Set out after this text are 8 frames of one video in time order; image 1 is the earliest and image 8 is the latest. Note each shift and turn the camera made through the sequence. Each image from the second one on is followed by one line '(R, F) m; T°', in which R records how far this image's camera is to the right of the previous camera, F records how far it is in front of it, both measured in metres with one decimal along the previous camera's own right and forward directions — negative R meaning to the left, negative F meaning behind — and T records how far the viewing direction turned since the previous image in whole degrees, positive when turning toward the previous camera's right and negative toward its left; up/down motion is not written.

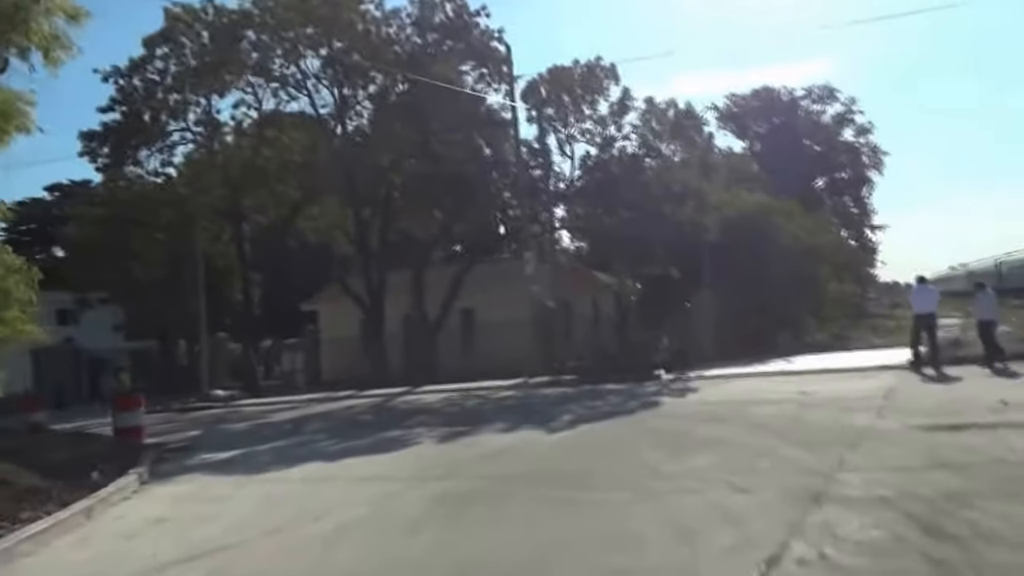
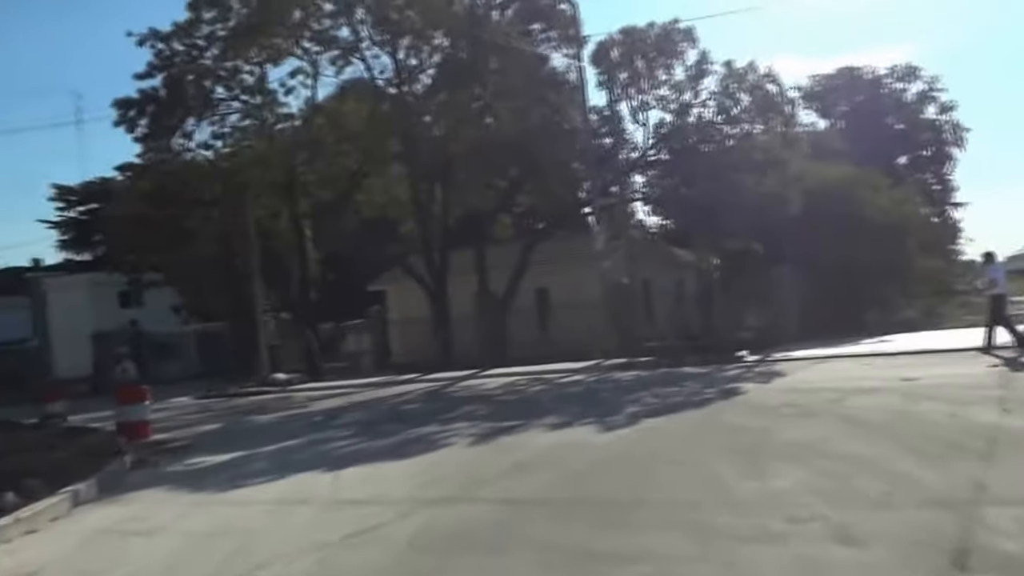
(+0.7, +3.1) m; -5°
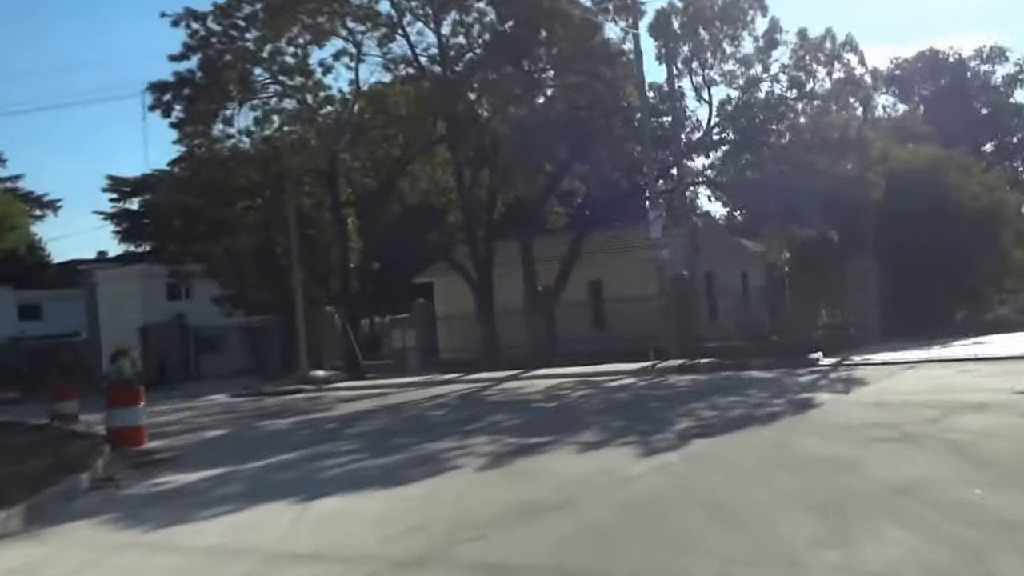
(+0.7, +3.1) m; -4°
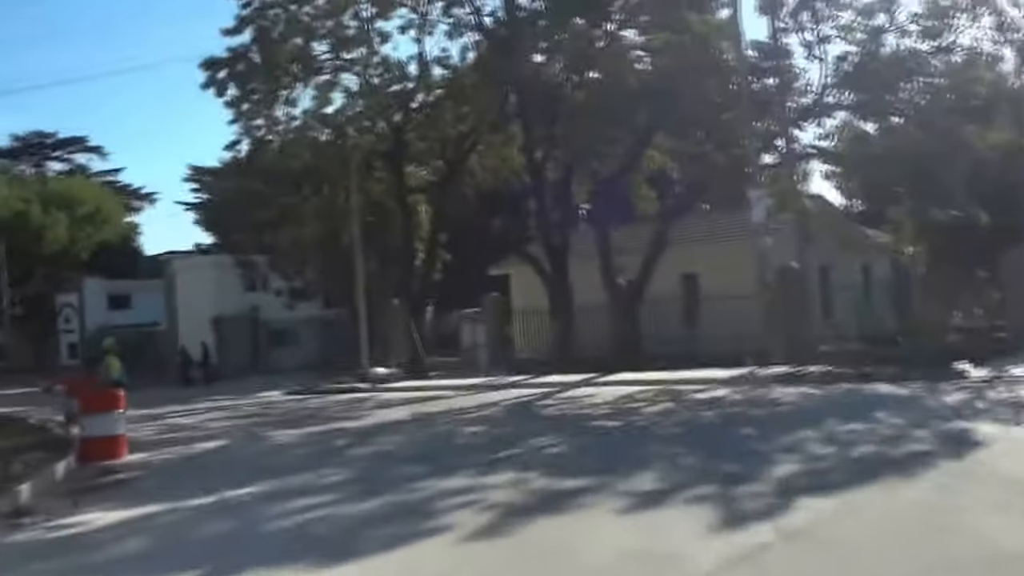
(+0.8, +4.5) m; -6°
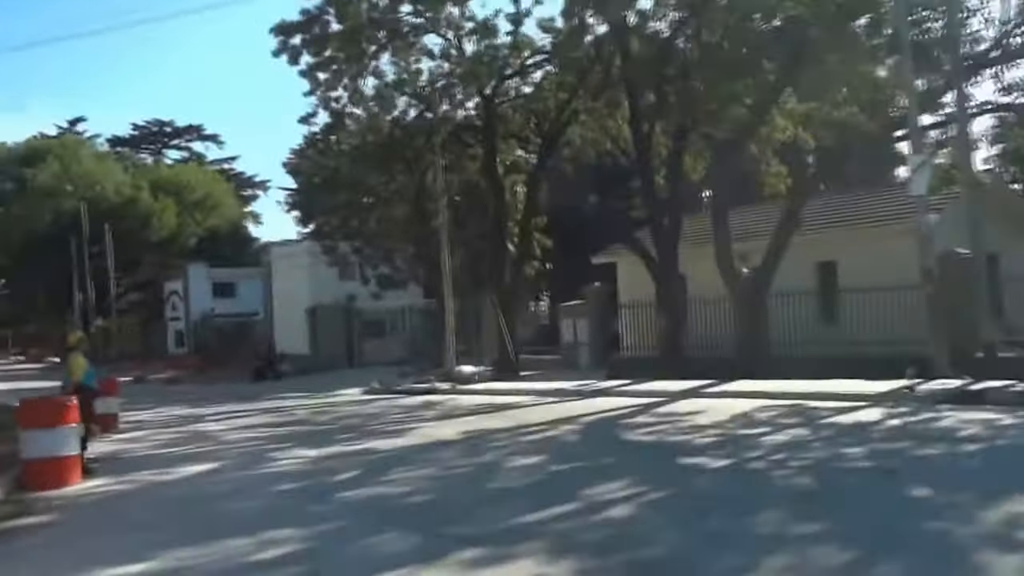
(+0.8, +4.7) m; -7°
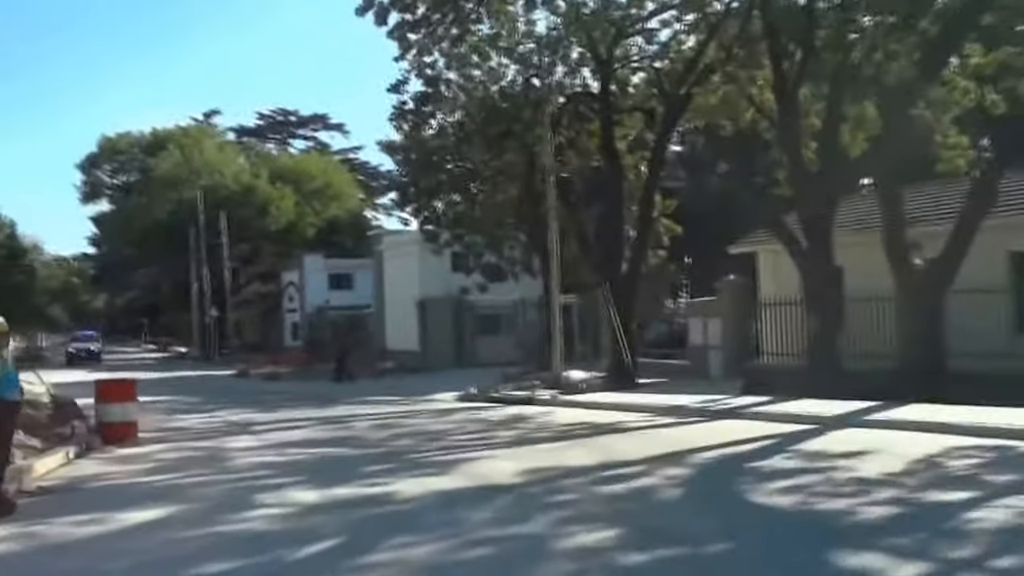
(+0.7, +4.7) m; -8°
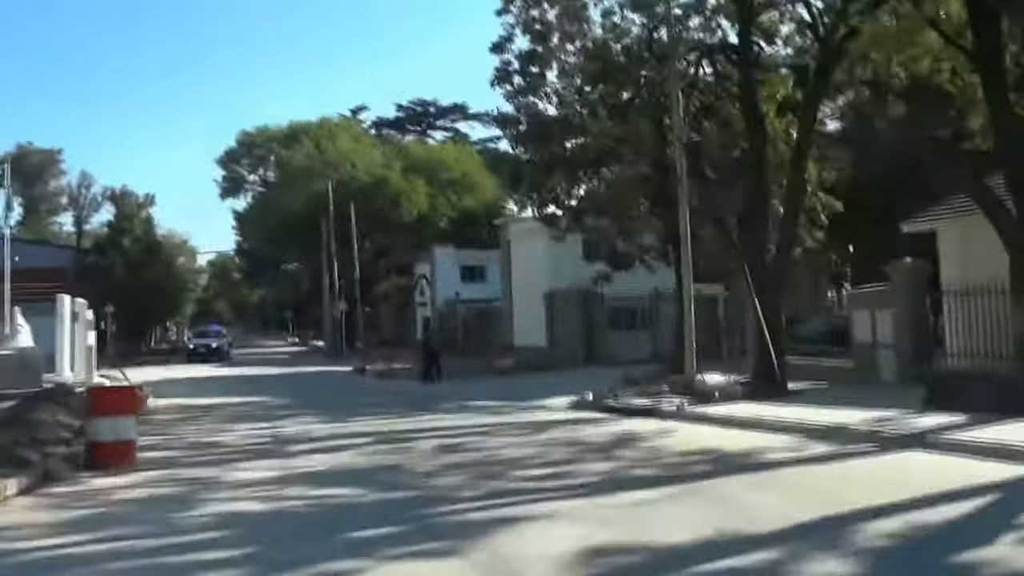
(+0.9, +4.9) m; -9°
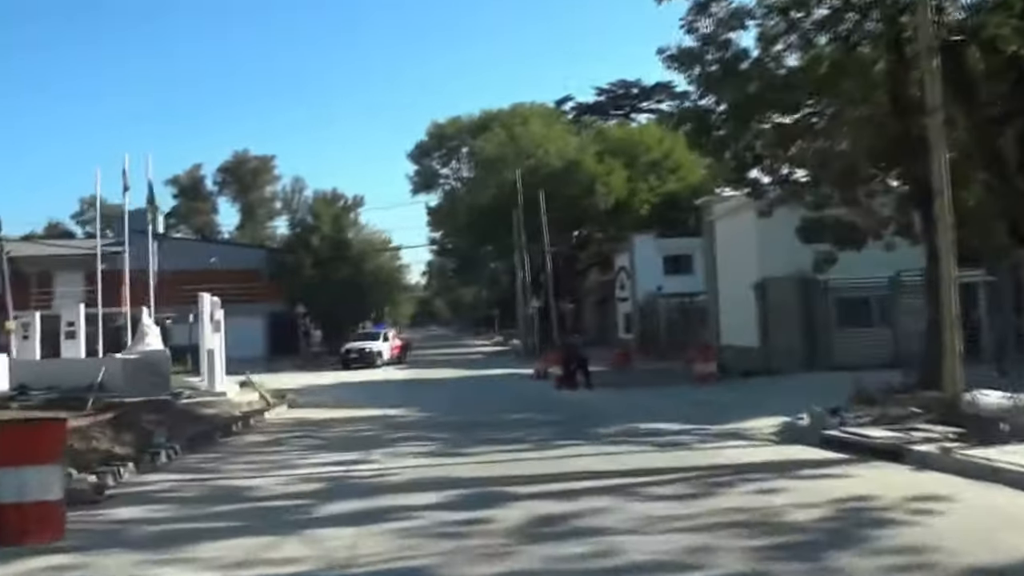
(+0.8, +6.4) m; -13°
